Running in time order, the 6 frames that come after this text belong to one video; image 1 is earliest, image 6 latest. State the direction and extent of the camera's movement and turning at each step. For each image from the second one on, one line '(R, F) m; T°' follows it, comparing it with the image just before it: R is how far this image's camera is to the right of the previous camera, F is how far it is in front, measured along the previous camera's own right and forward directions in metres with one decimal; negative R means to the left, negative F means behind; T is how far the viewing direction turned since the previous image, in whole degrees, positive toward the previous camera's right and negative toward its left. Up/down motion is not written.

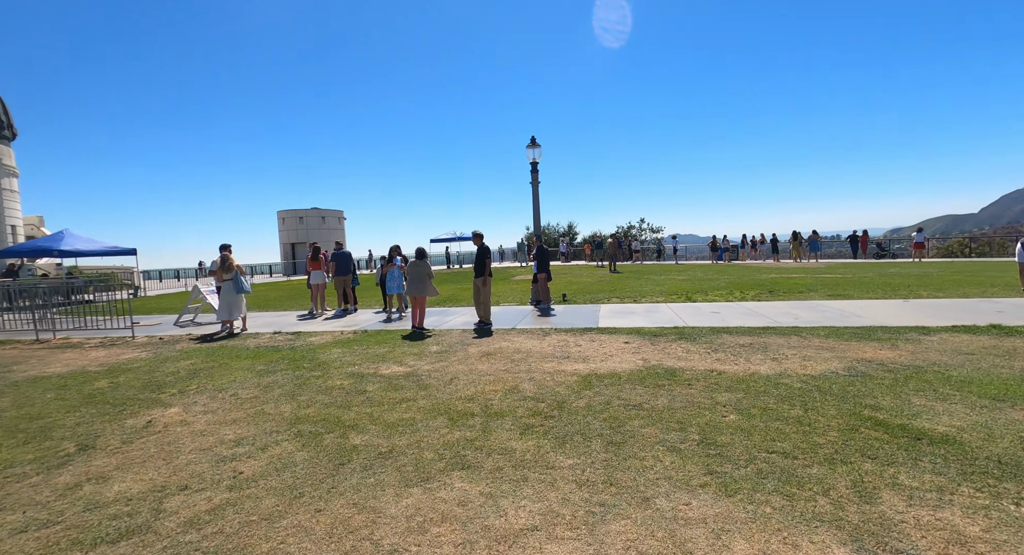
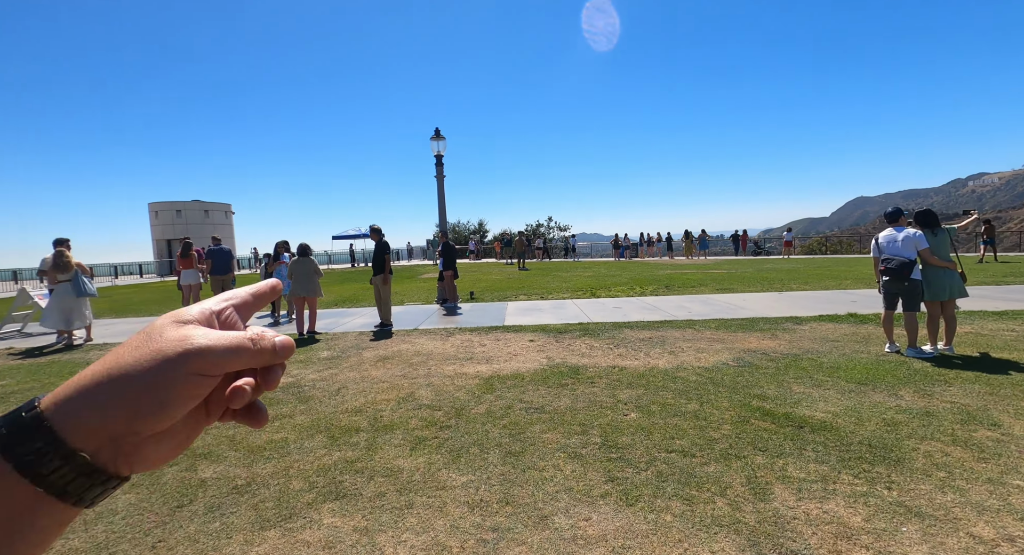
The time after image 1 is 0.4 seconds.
(+0.1, +0.3) m; +10°
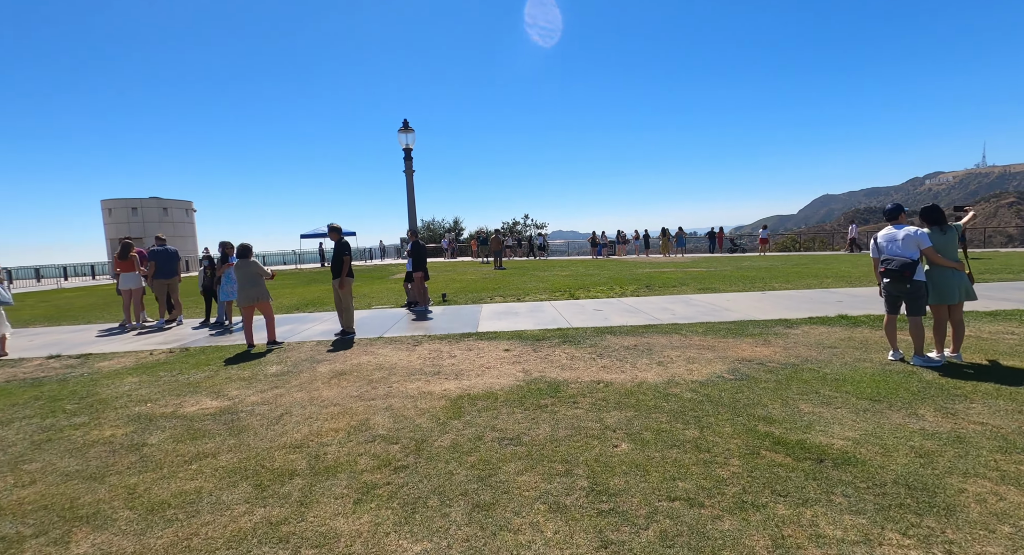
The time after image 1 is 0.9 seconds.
(+0.1, +0.7) m; +3°
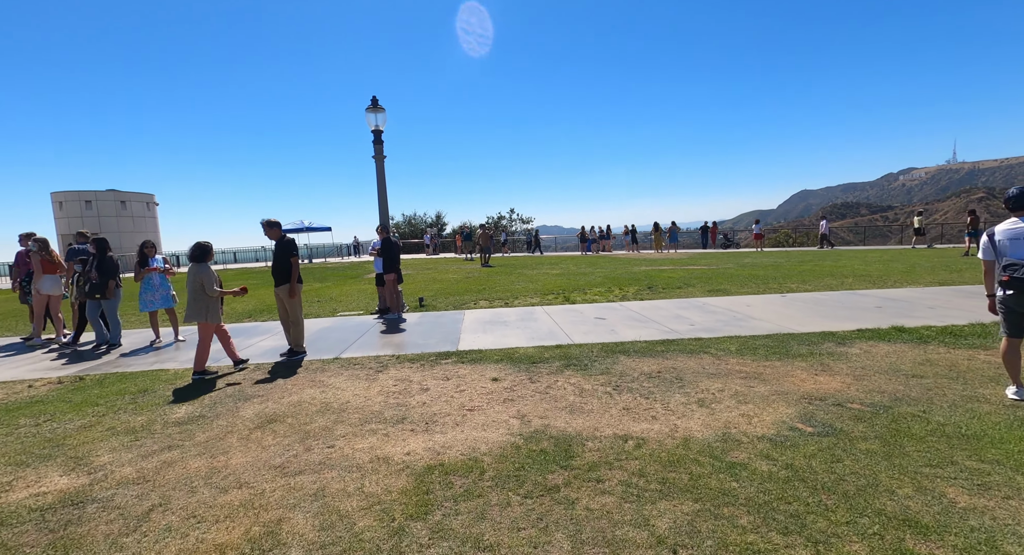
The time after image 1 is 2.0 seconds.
(-0.1, +1.5) m; +2°
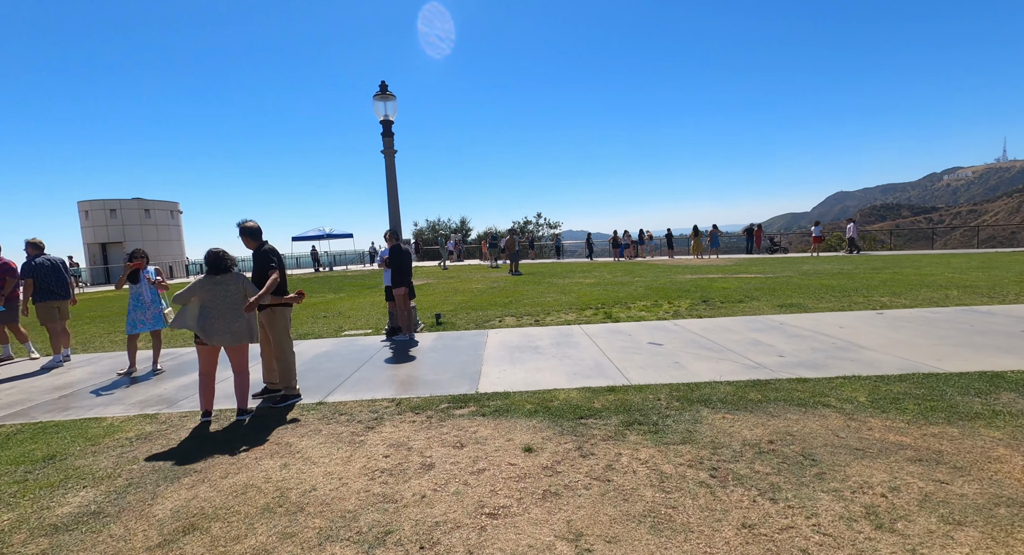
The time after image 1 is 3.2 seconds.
(-0.1, +1.6) m; -3°
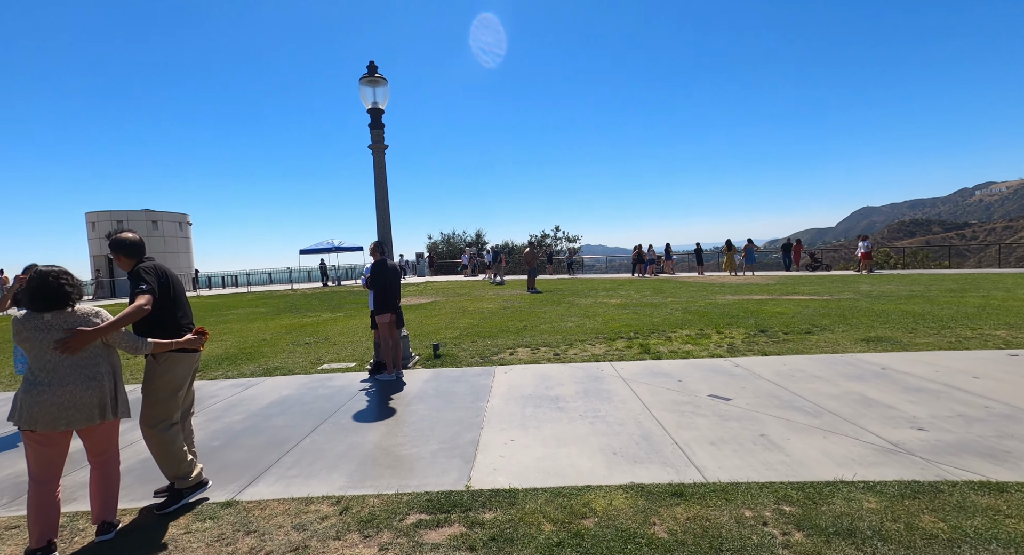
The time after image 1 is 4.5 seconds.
(0.0, +1.8) m; -2°
